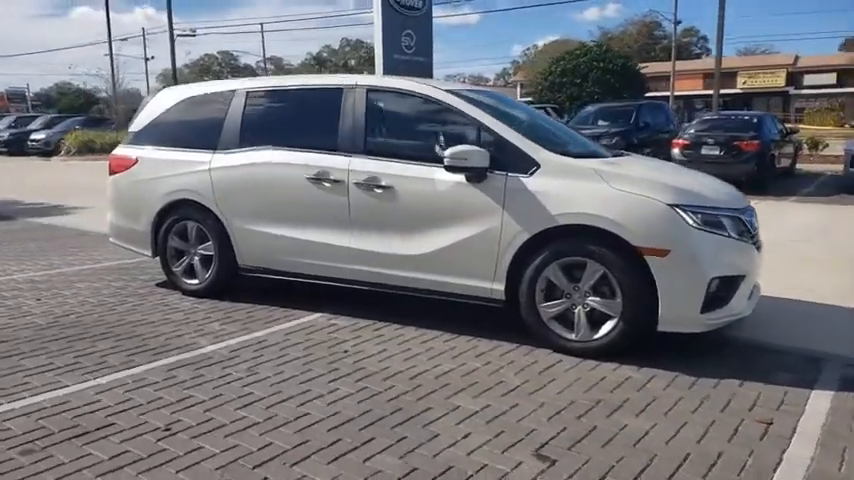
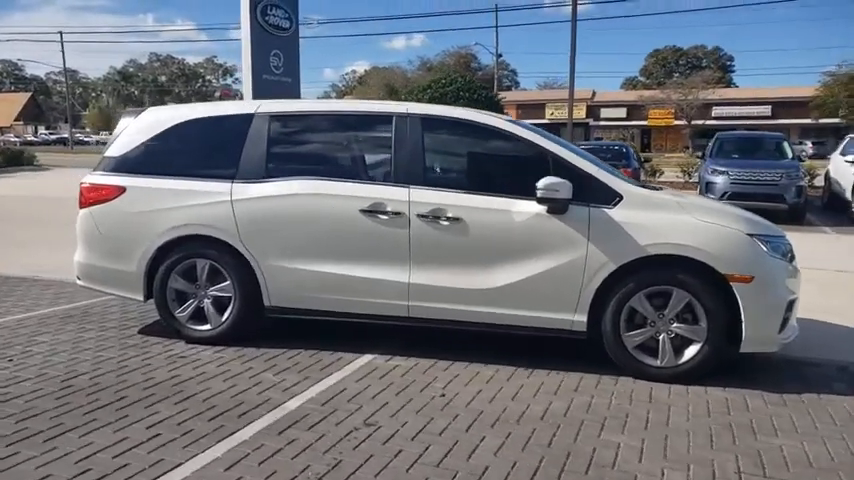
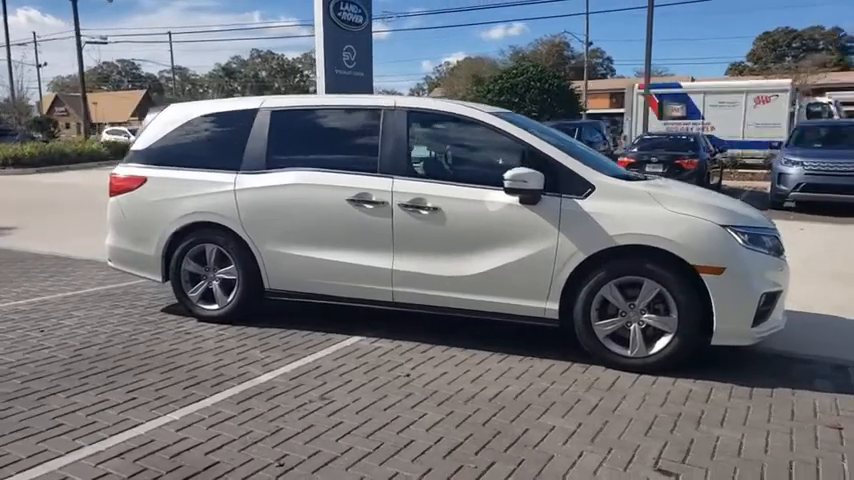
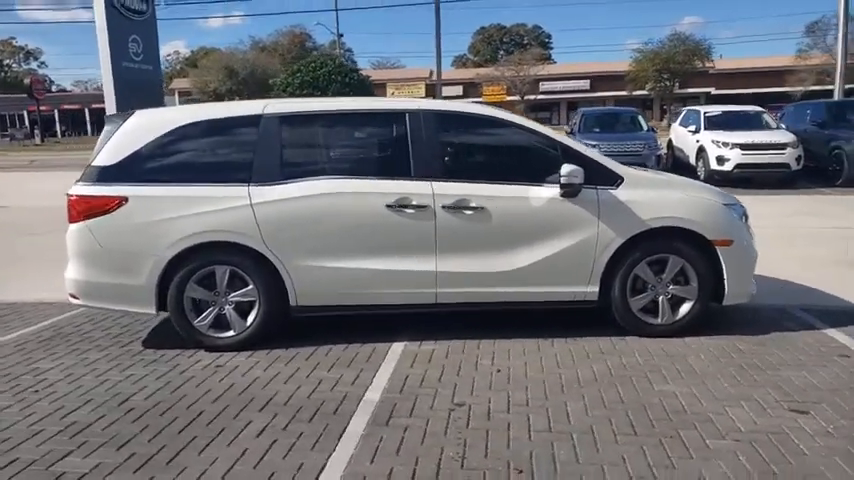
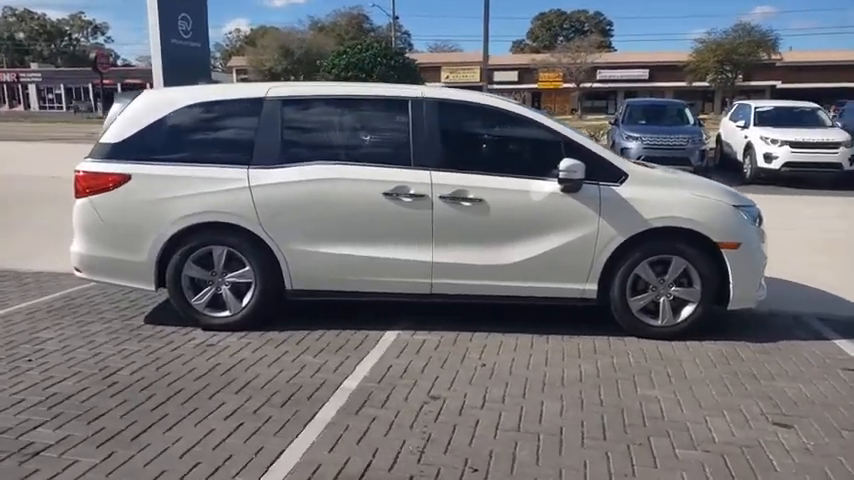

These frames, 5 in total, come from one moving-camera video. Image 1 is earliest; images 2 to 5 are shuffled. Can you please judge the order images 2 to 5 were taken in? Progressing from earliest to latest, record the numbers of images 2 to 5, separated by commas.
3, 2, 5, 4
